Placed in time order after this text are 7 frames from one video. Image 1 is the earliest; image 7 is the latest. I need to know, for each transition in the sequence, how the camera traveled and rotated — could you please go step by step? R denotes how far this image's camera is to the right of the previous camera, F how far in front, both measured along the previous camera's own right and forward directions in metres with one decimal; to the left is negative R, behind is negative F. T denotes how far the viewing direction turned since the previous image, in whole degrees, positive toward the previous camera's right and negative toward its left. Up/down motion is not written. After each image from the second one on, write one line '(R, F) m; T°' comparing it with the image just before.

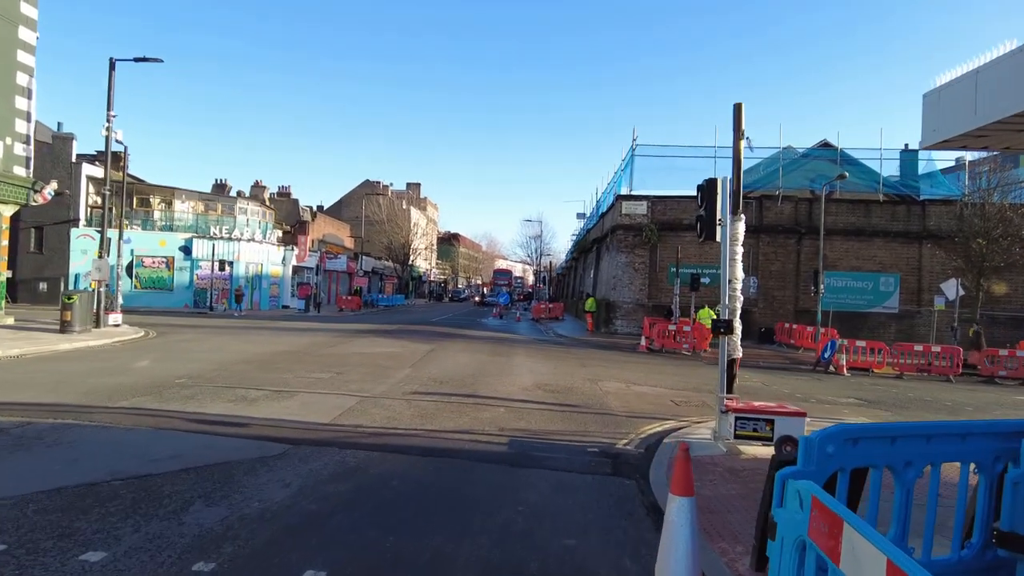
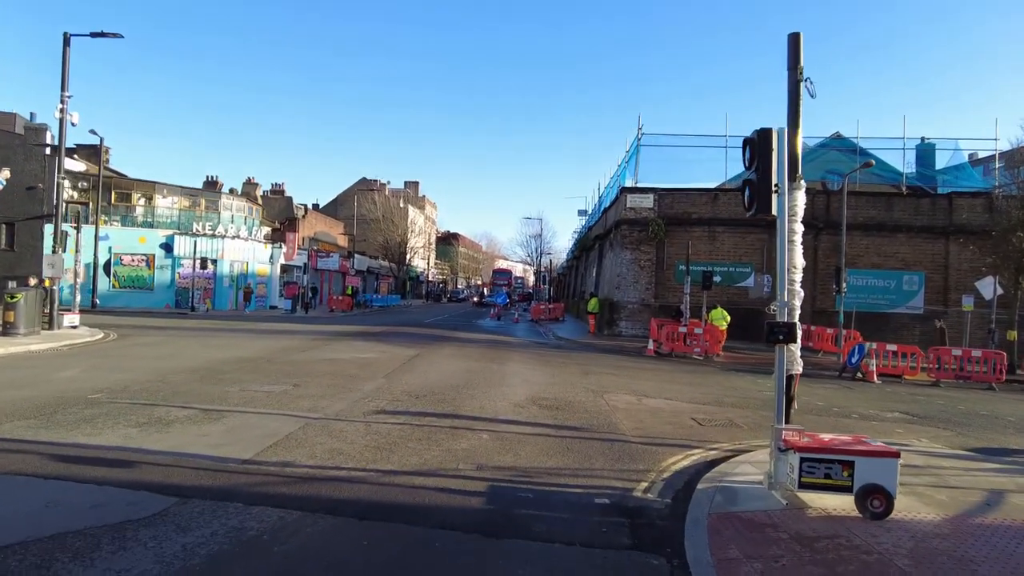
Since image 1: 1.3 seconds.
(+0.2, +2.0) m; 0°
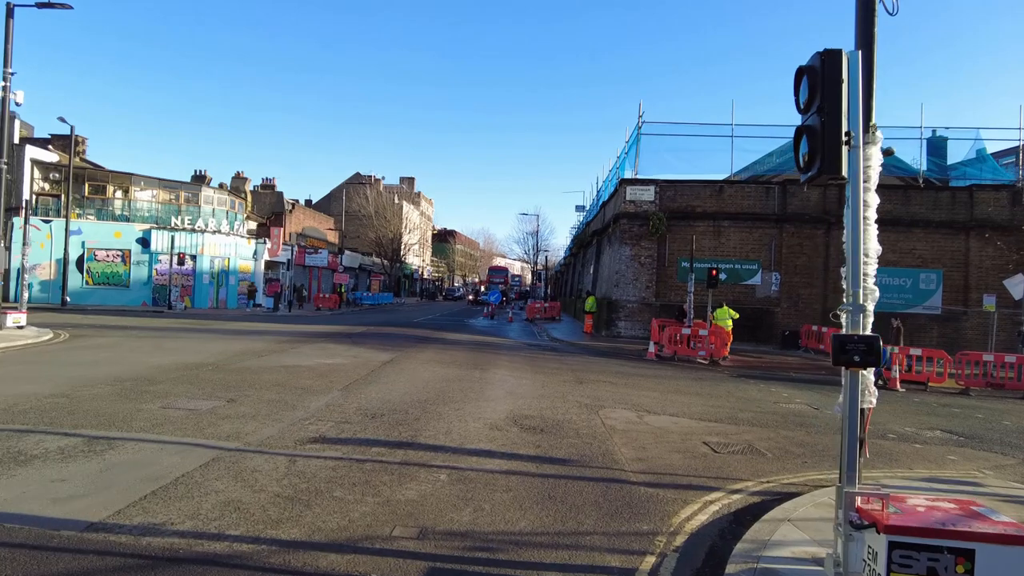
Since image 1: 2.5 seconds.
(+0.3, +1.8) m; 0°
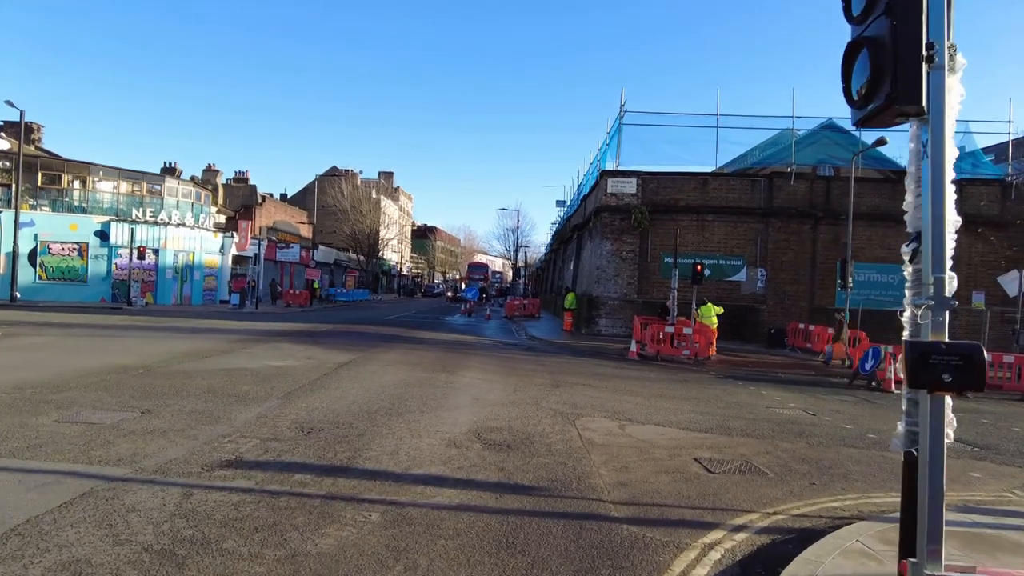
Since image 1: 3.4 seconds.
(+0.2, +1.2) m; +2°
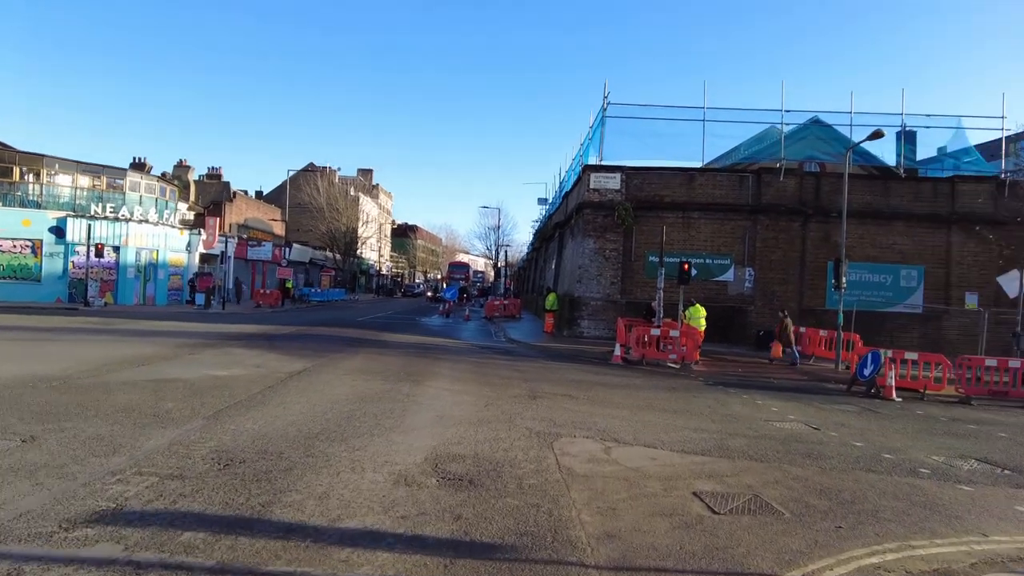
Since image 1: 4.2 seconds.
(+0.2, +1.3) m; +1°
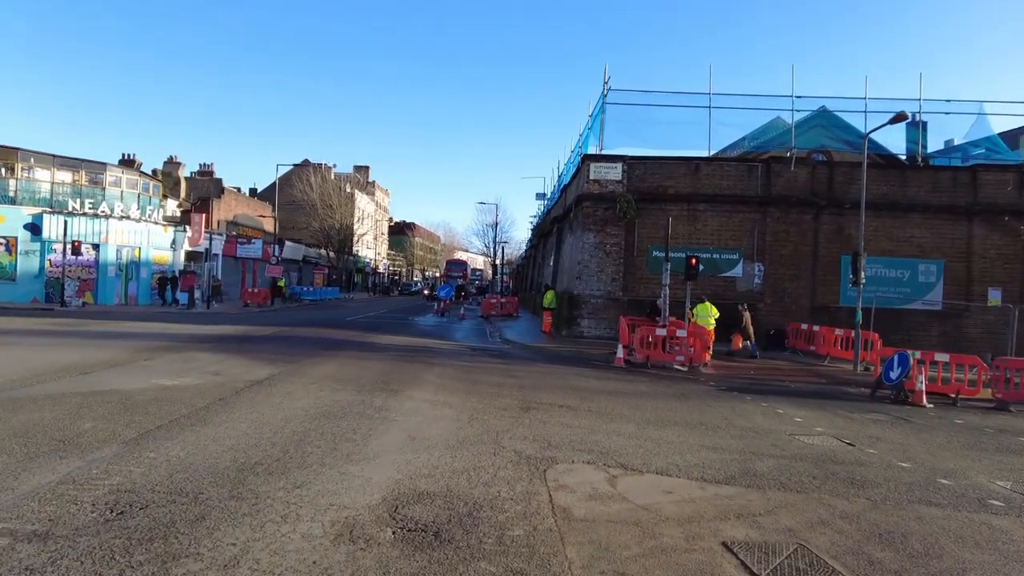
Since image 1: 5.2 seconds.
(+0.2, +1.4) m; 0°
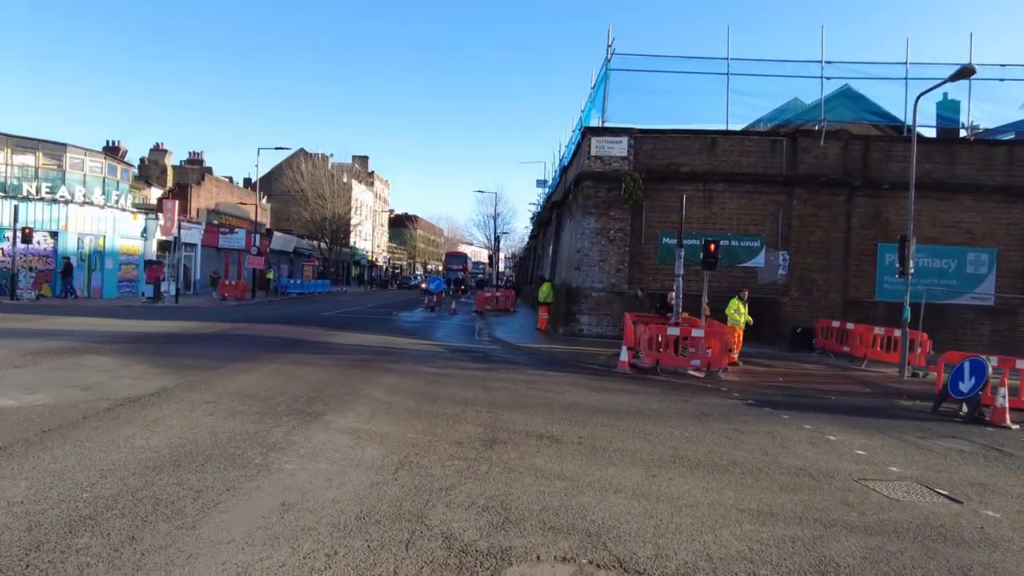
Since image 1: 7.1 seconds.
(+0.5, +2.8) m; -1°
